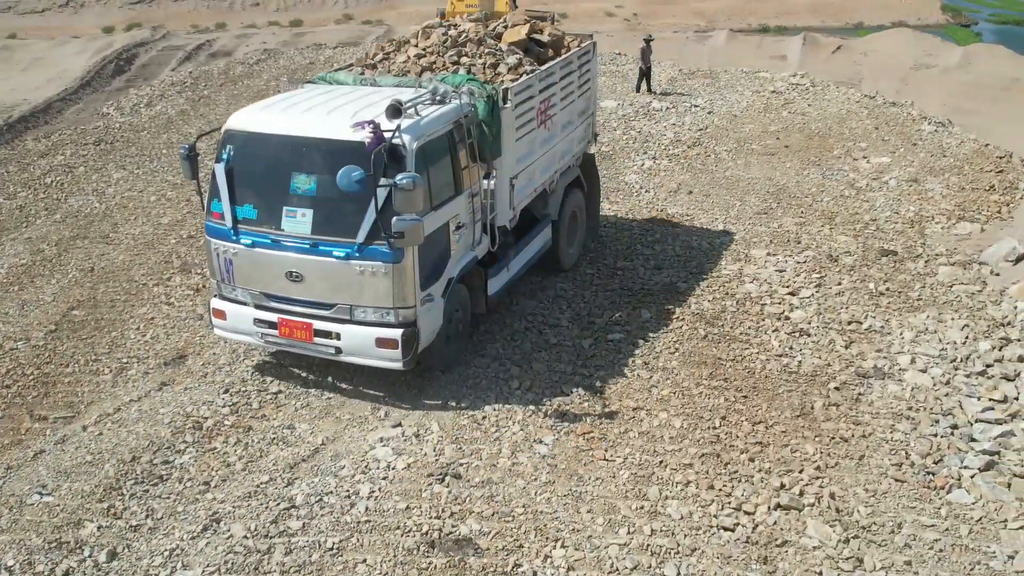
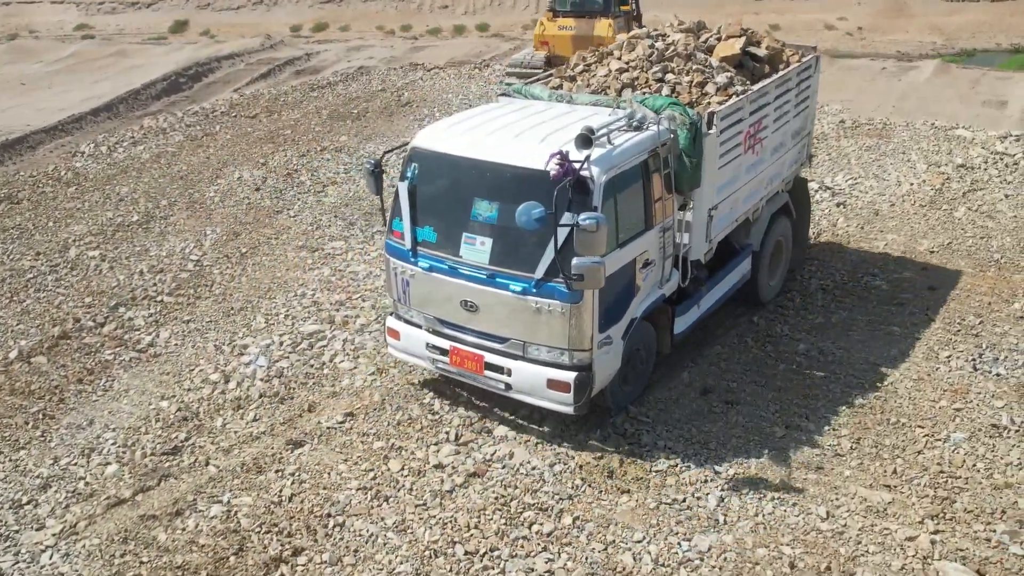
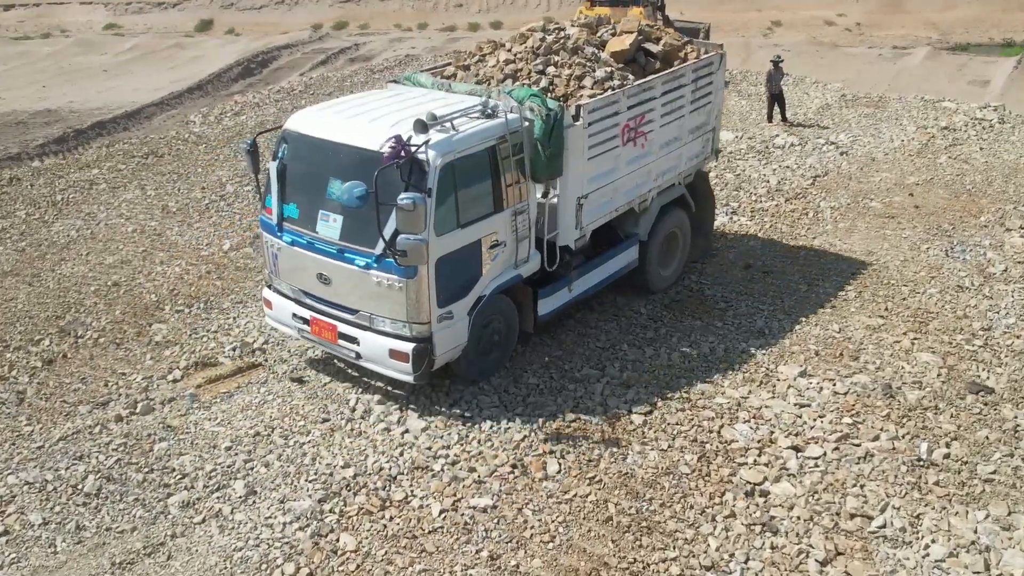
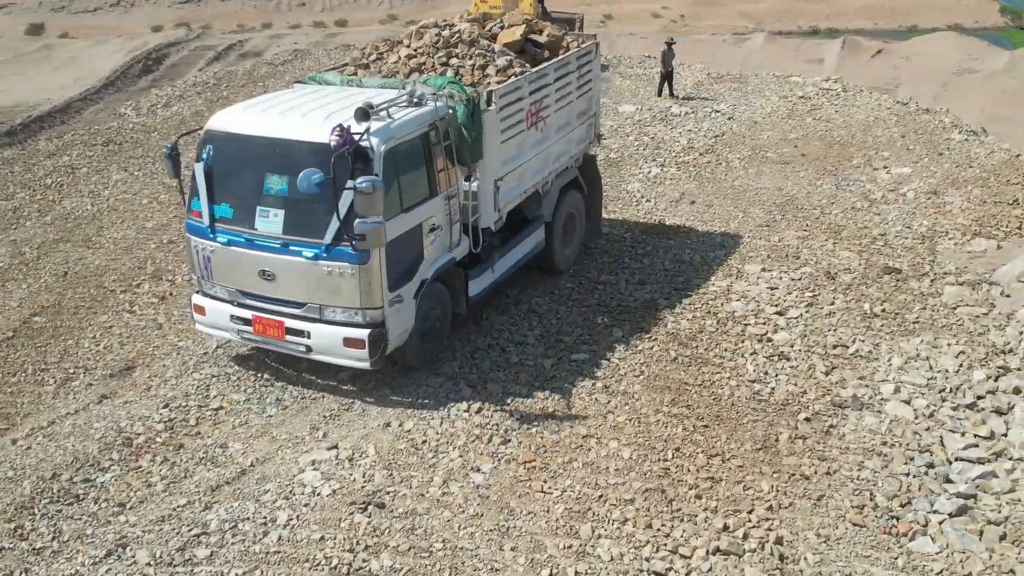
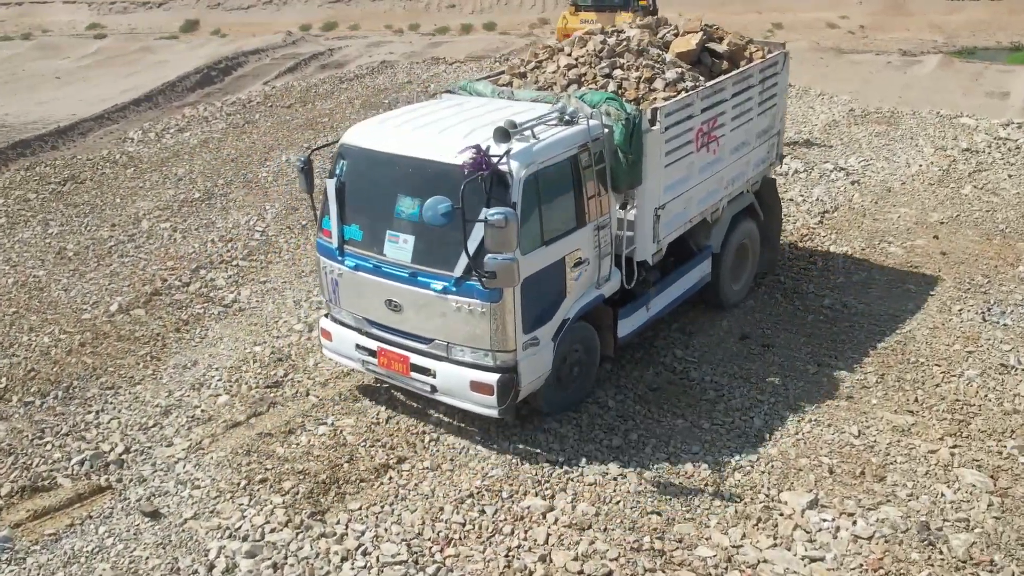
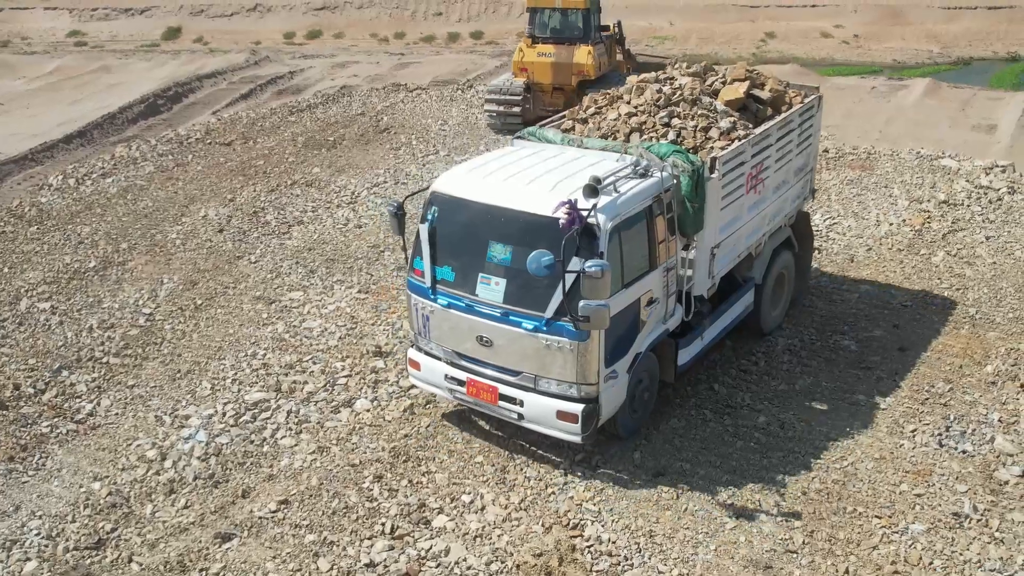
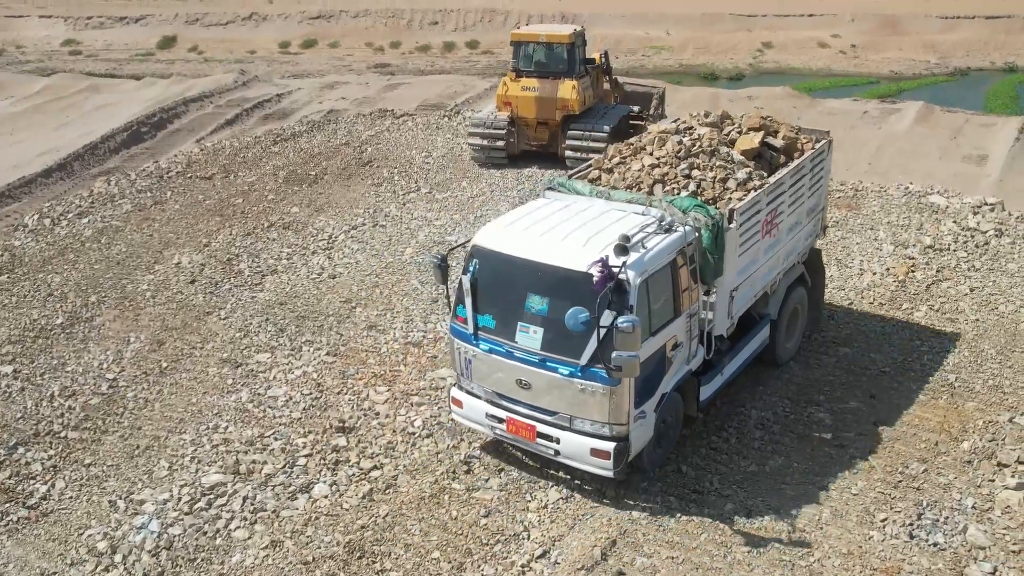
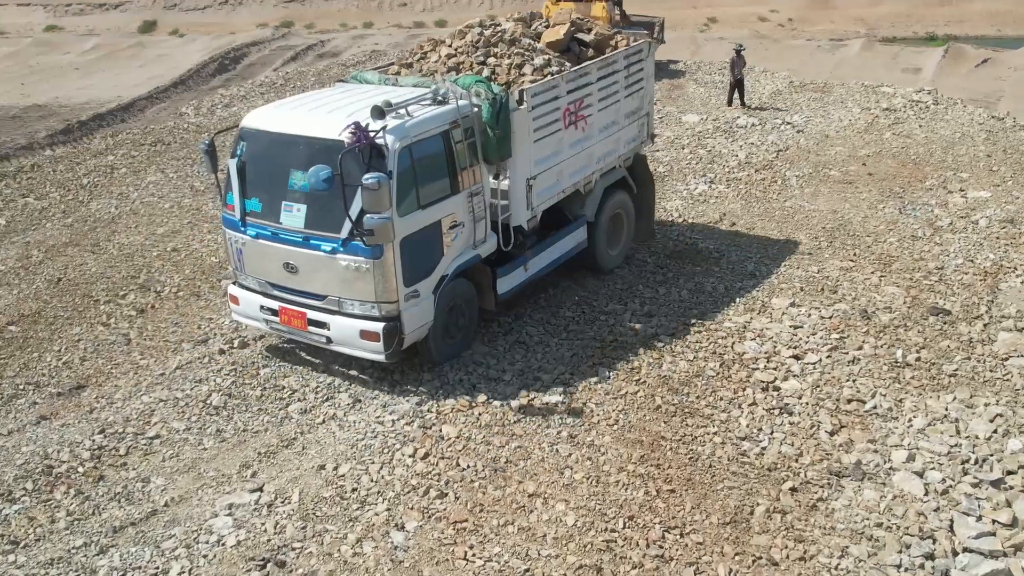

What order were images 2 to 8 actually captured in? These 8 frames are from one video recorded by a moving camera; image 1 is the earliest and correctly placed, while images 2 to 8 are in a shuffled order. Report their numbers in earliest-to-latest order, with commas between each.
4, 8, 3, 5, 2, 6, 7
